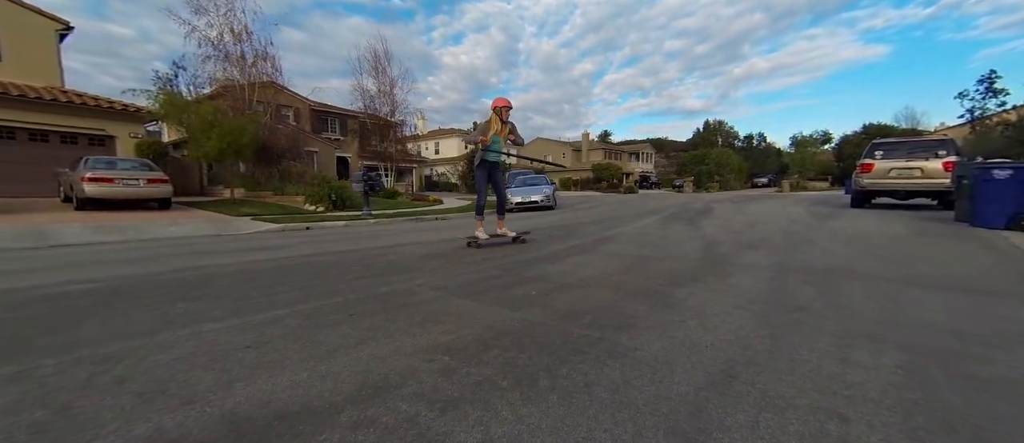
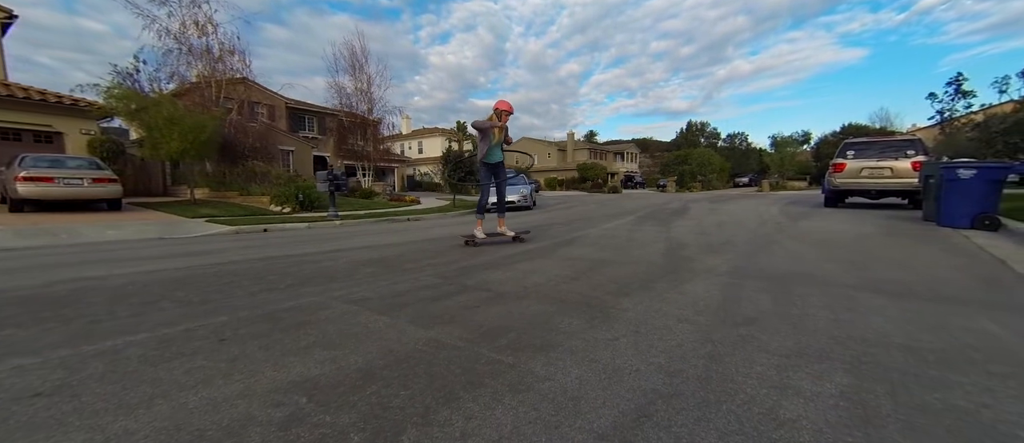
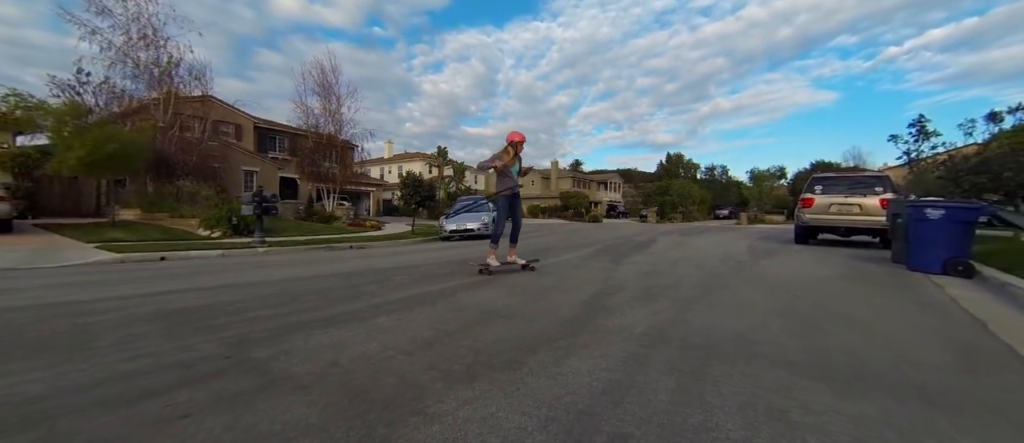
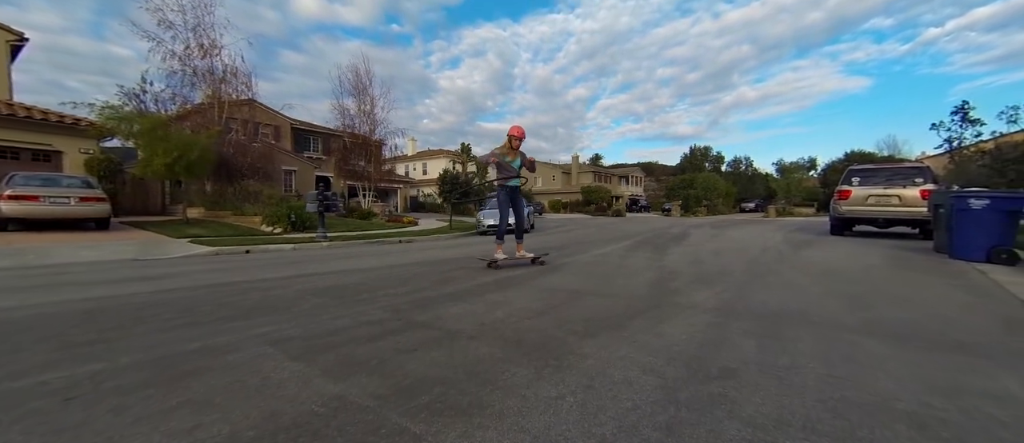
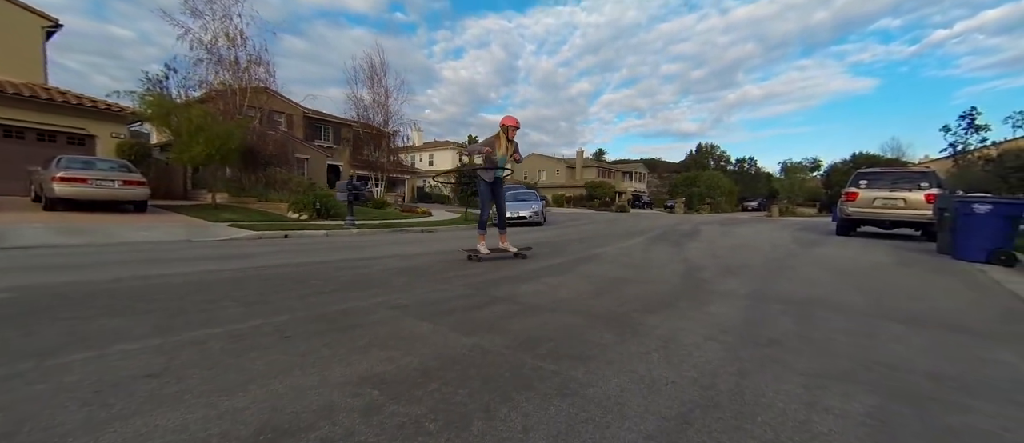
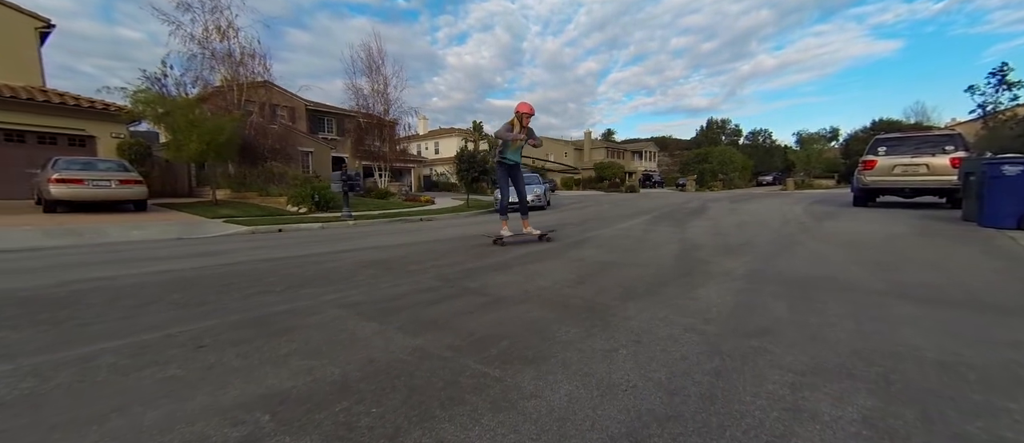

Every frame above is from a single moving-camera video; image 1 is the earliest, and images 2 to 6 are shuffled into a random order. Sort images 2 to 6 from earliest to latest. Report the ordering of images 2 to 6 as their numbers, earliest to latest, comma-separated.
5, 2, 6, 4, 3
